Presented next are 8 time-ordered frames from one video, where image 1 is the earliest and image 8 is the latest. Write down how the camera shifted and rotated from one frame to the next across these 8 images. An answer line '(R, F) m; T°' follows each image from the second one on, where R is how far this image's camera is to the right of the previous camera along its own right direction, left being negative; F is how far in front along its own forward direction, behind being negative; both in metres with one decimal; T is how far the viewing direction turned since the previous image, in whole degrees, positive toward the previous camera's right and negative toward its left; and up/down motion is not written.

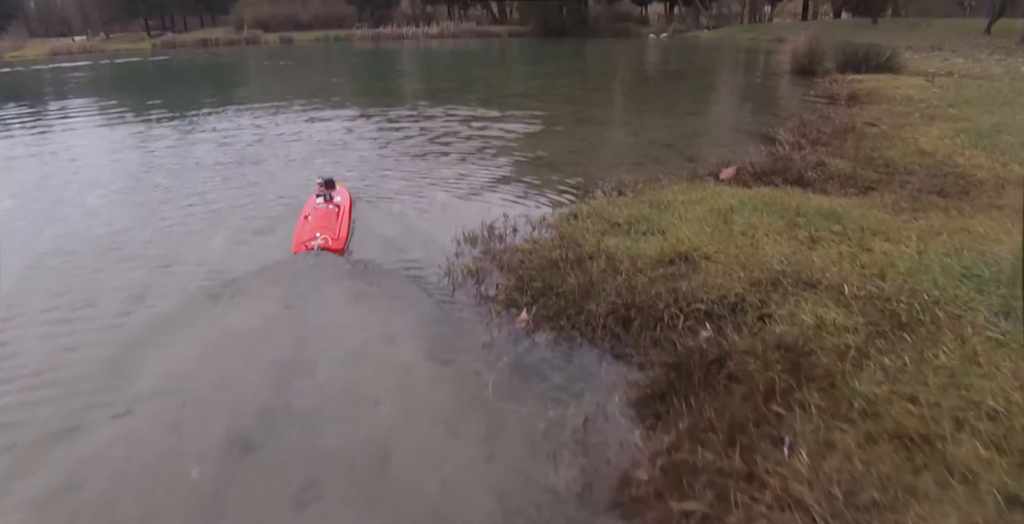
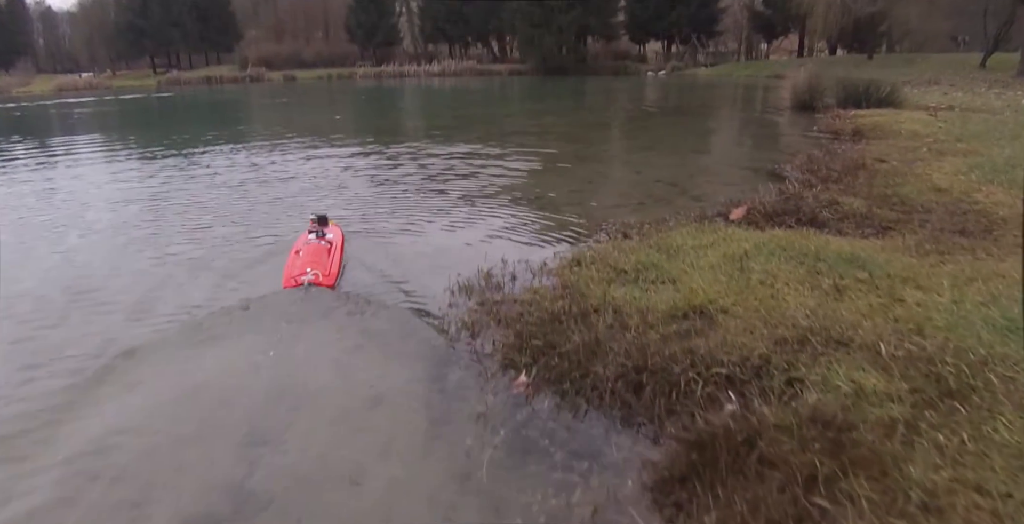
(0.0, +0.6) m; 0°
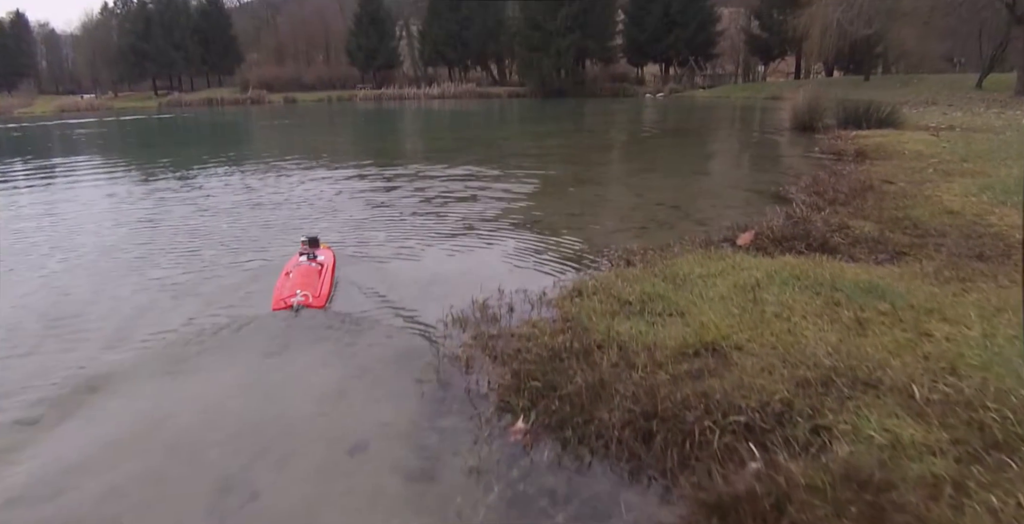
(0.0, +0.4) m; 0°
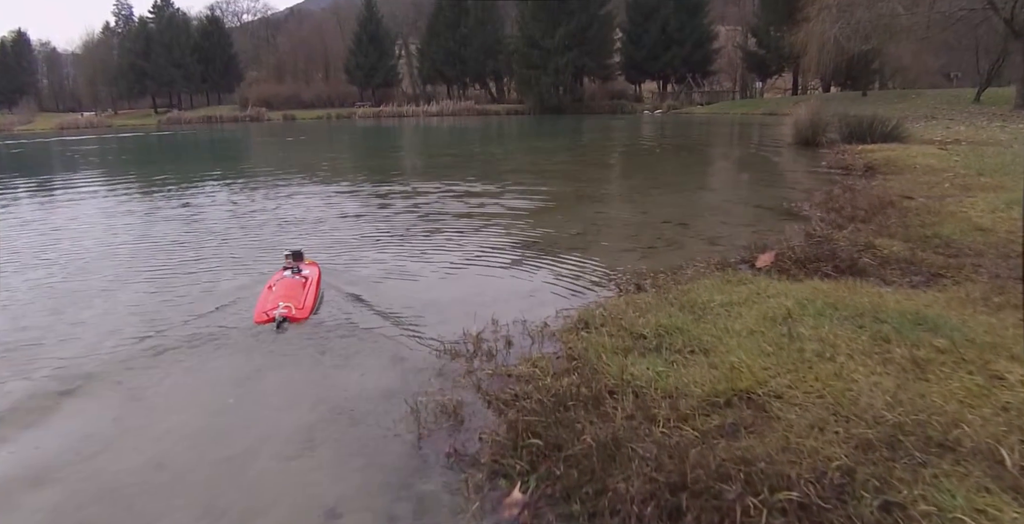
(0.0, +0.9) m; 0°
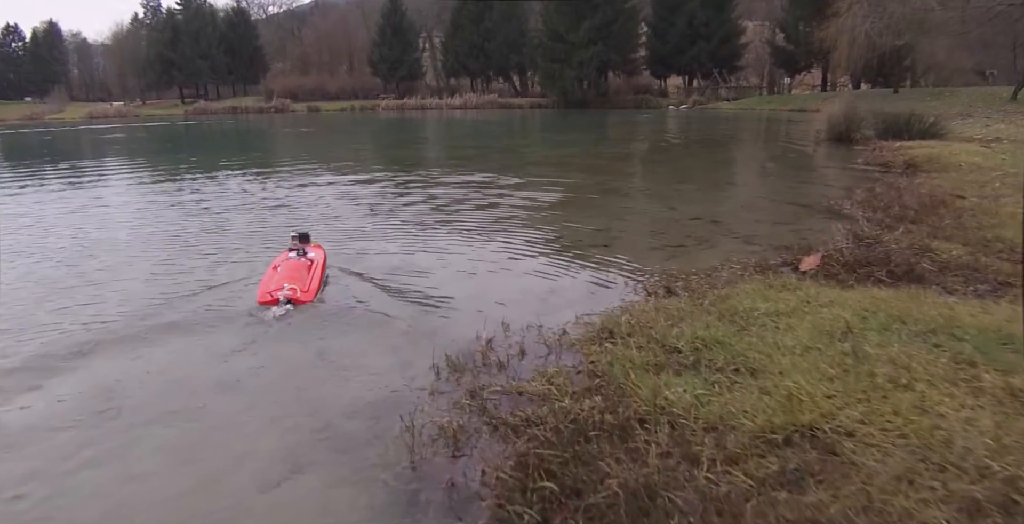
(0.0, +0.8) m; -2°
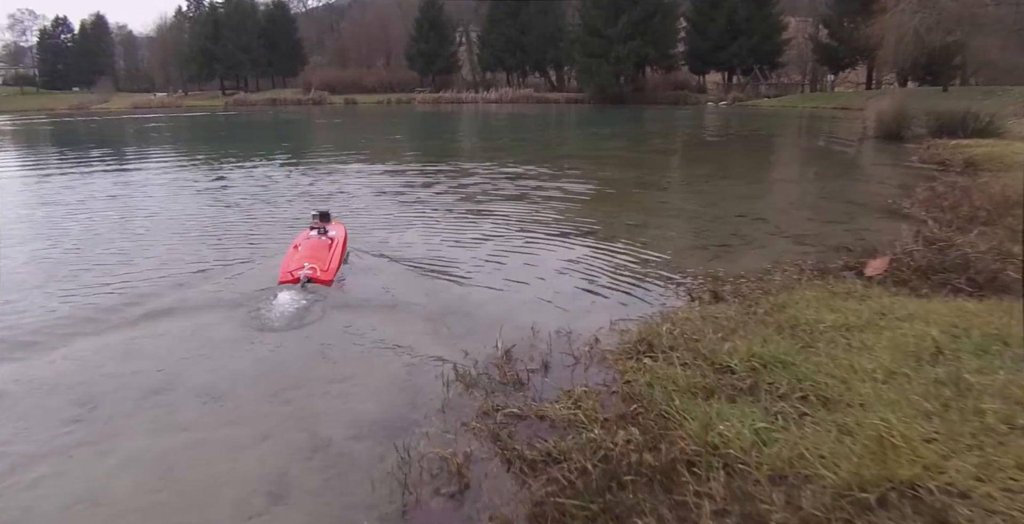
(+0.1, +0.8) m; -3°
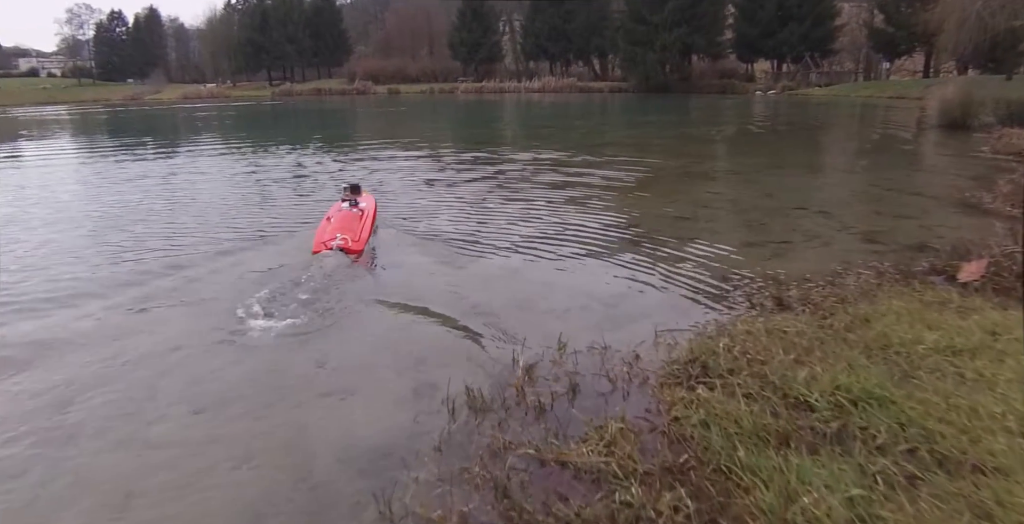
(+0.1, +0.9) m; -4°
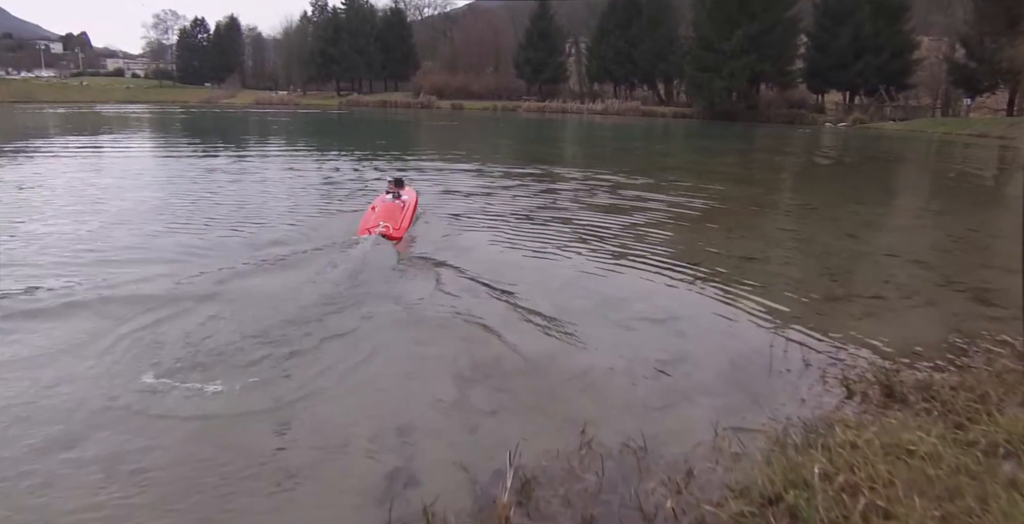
(+0.2, +1.3) m; -5°
